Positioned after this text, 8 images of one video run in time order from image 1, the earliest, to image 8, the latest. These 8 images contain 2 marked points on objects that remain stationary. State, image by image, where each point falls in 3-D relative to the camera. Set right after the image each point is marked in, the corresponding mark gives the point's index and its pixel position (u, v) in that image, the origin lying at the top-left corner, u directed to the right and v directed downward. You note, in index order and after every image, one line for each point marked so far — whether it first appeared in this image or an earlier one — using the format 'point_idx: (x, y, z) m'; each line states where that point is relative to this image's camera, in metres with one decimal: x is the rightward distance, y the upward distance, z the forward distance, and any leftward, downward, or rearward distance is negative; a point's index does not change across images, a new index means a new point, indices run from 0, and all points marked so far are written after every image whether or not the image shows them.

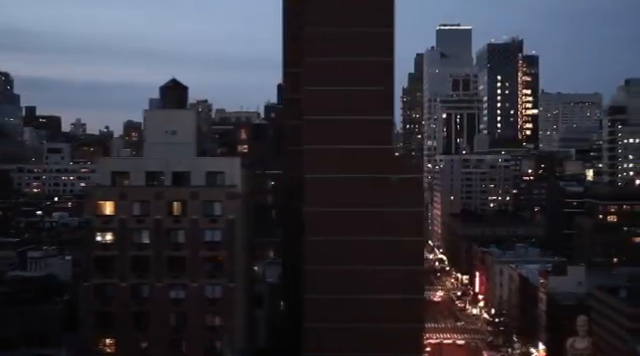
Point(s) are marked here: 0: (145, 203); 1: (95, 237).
0: (-3.2, -0.4, +11.7) m
1: (-3.7, -1.0, +11.0) m
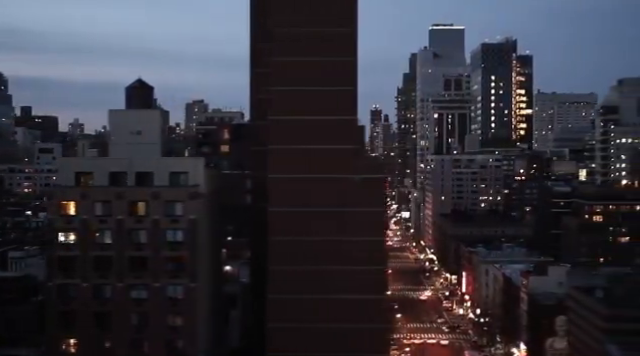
0: (-3.8, -0.4, +11.7) m
1: (-4.3, -1.0, +11.0) m
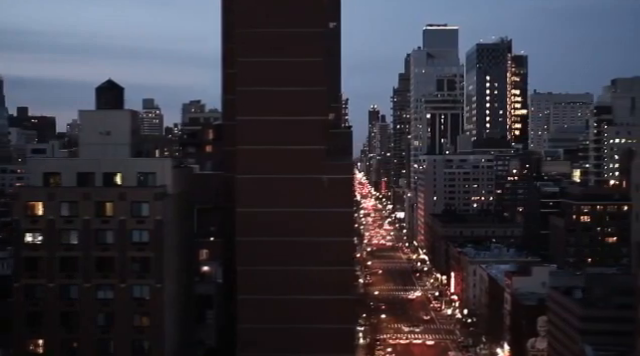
0: (-4.3, -0.4, +11.7) m
1: (-4.8, -1.0, +11.0) m
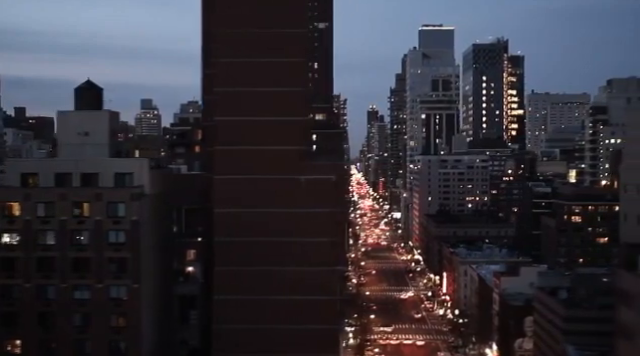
0: (-4.6, -0.5, +11.7) m
1: (-5.1, -1.0, +11.0) m
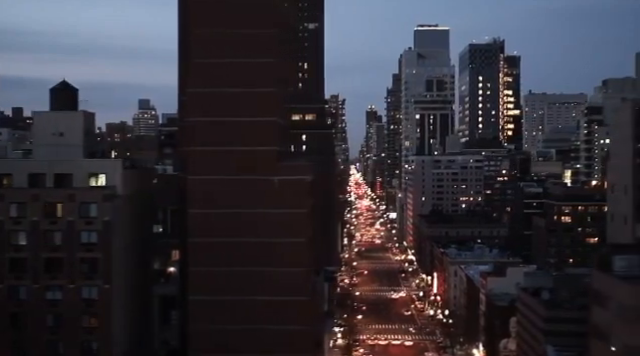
0: (-5.0, -0.5, +11.7) m
1: (-5.5, -1.0, +11.0) m
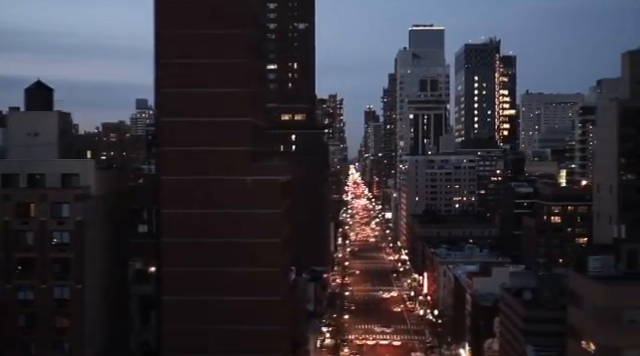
0: (-5.4, -0.5, +11.7) m
1: (-6.0, -1.0, +11.0) m
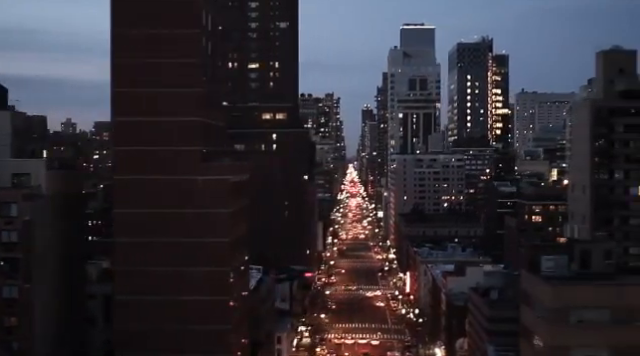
0: (-6.2, -0.5, +11.7) m
1: (-6.7, -1.0, +11.0) m
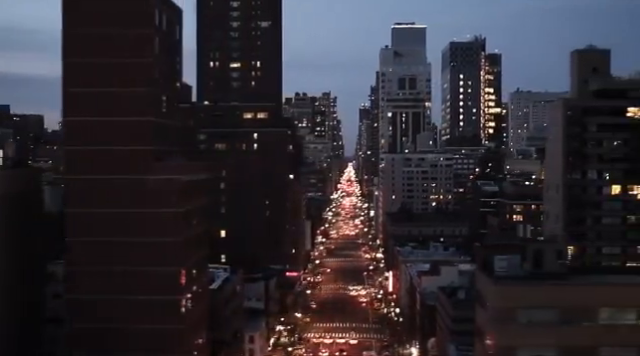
0: (-7.0, -0.4, +11.7) m
1: (-7.5, -1.0, +11.0) m
